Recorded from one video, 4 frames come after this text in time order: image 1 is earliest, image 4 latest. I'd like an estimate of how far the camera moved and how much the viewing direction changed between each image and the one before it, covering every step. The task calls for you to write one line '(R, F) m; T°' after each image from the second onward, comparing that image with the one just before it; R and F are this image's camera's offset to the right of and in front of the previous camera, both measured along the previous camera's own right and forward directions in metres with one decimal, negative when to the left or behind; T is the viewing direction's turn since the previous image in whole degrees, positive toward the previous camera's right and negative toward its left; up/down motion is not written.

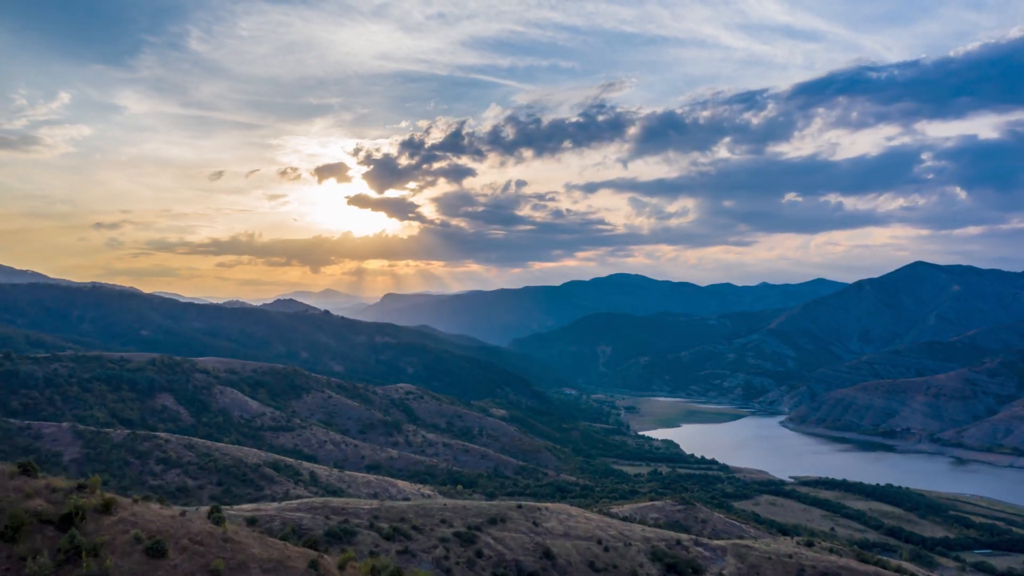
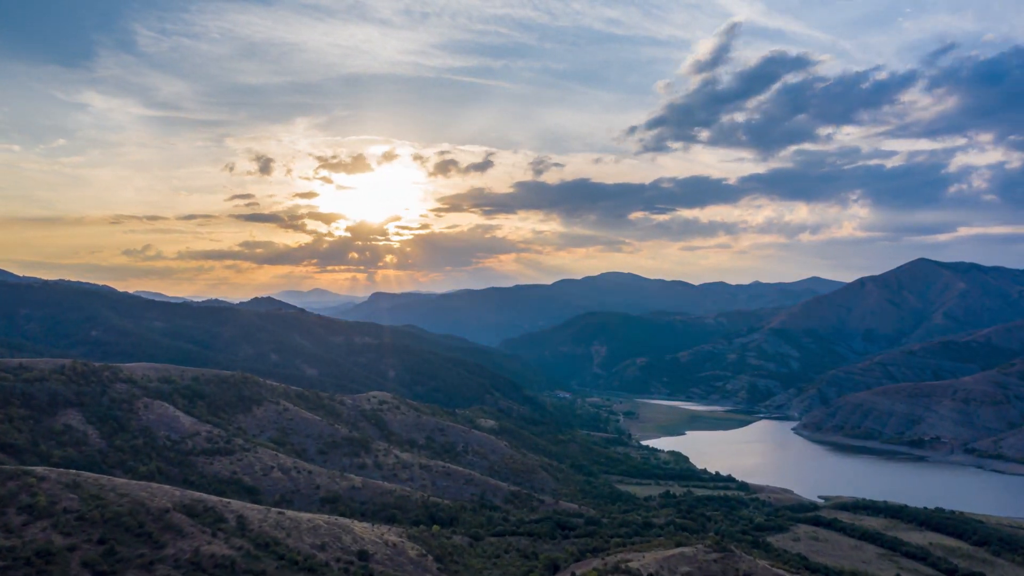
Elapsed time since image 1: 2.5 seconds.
(+0.1, +9.8) m; +1°
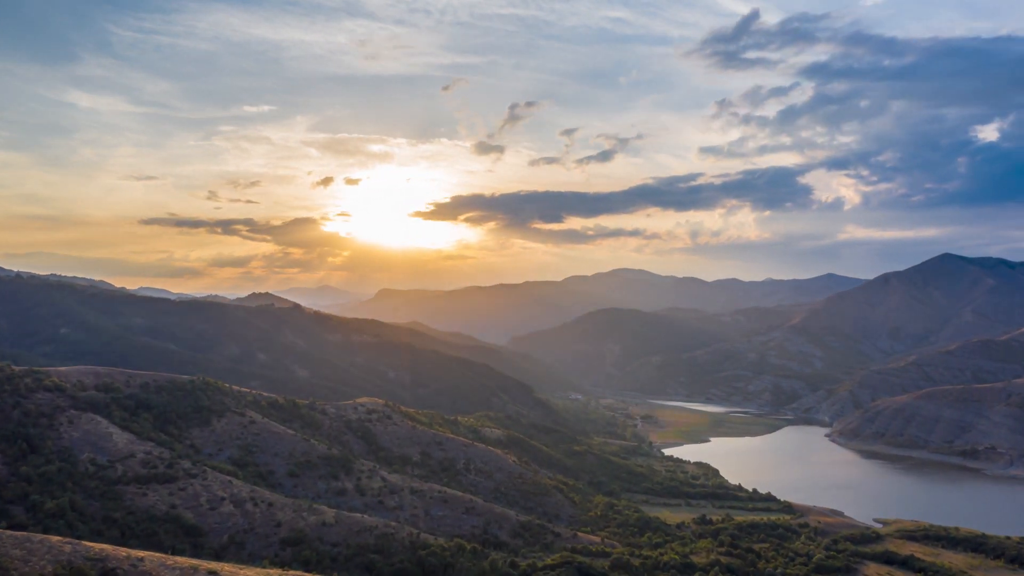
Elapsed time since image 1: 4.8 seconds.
(-0.1, +8.8) m; -1°
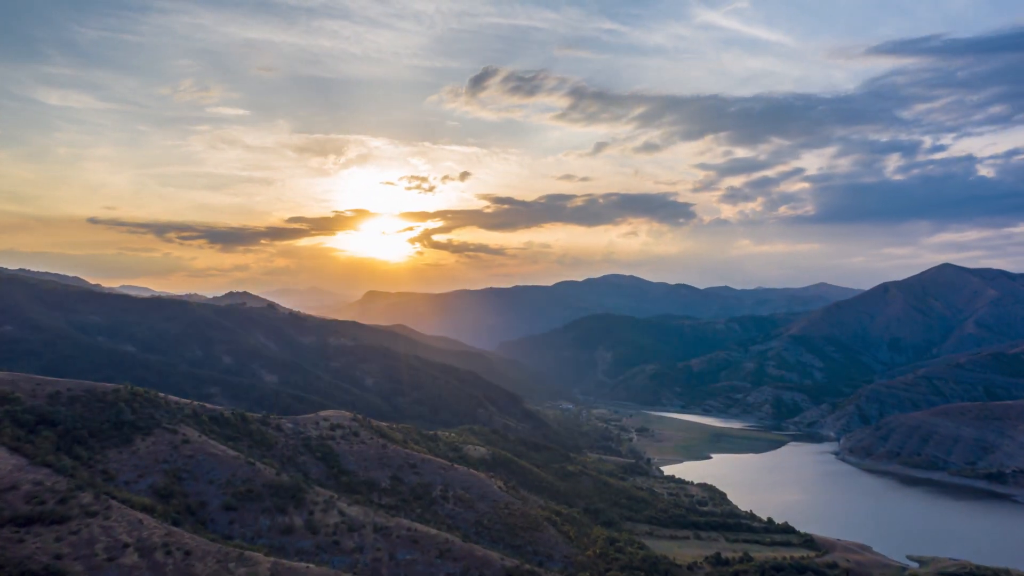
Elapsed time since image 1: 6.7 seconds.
(+0.1, +7.2) m; +1°
